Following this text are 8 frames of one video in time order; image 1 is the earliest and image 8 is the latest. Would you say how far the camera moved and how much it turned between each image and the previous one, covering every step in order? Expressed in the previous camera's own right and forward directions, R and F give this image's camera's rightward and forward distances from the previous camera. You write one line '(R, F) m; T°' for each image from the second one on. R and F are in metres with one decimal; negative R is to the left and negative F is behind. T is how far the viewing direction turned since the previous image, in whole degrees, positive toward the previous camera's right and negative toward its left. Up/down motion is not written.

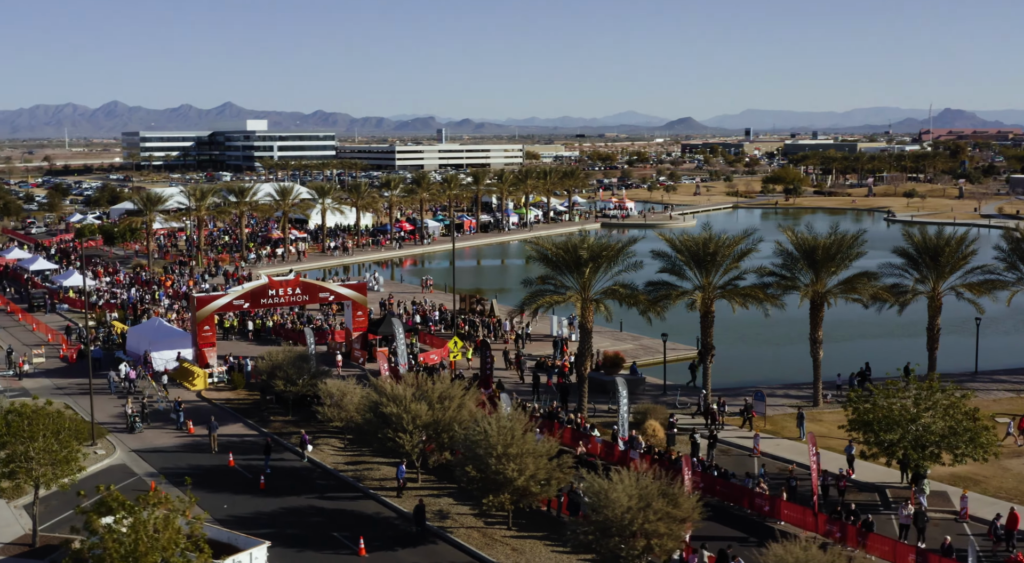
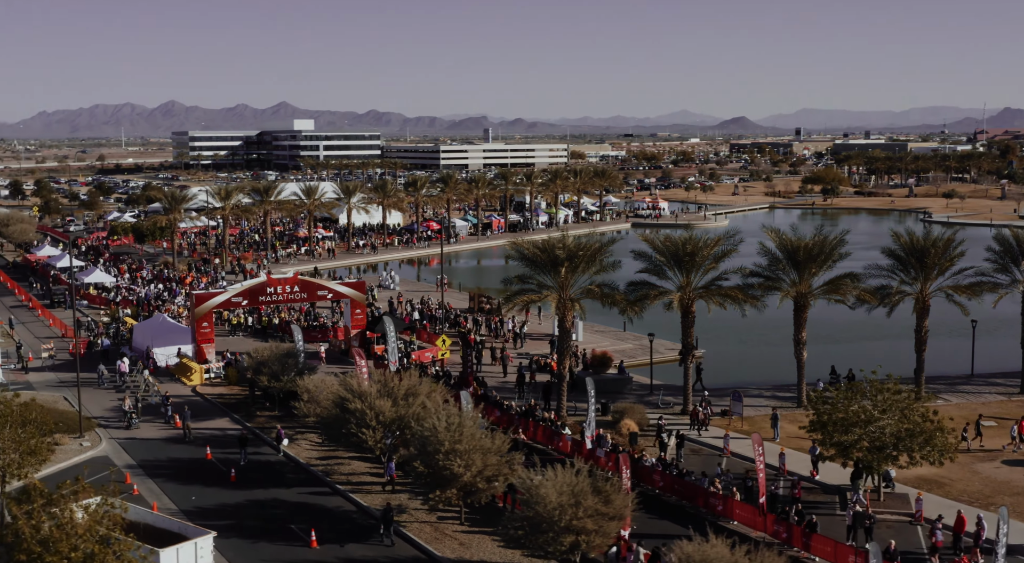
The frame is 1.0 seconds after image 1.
(+2.2, -0.3) m; -2°
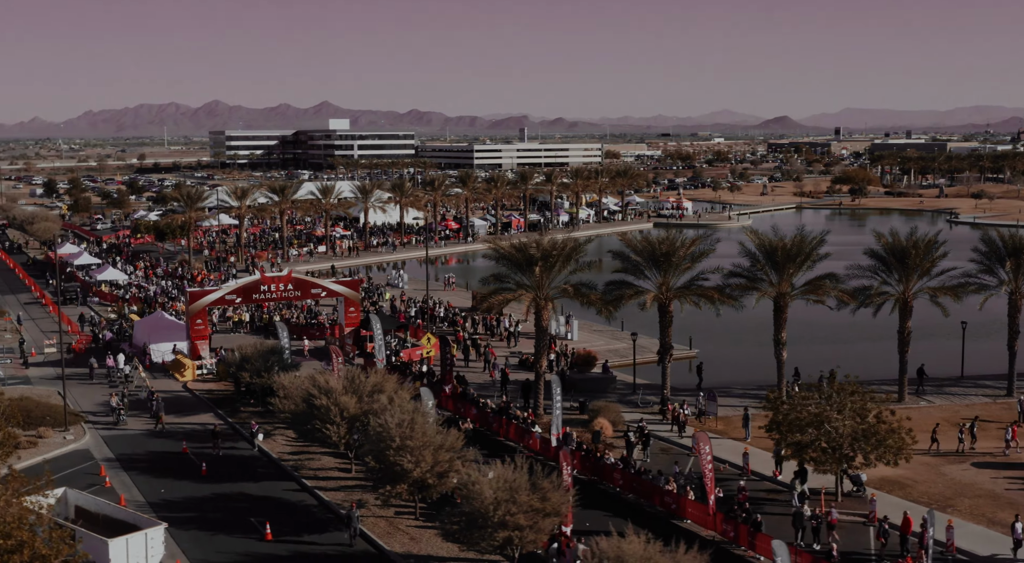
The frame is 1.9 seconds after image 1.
(+1.9, -0.2) m; -2°
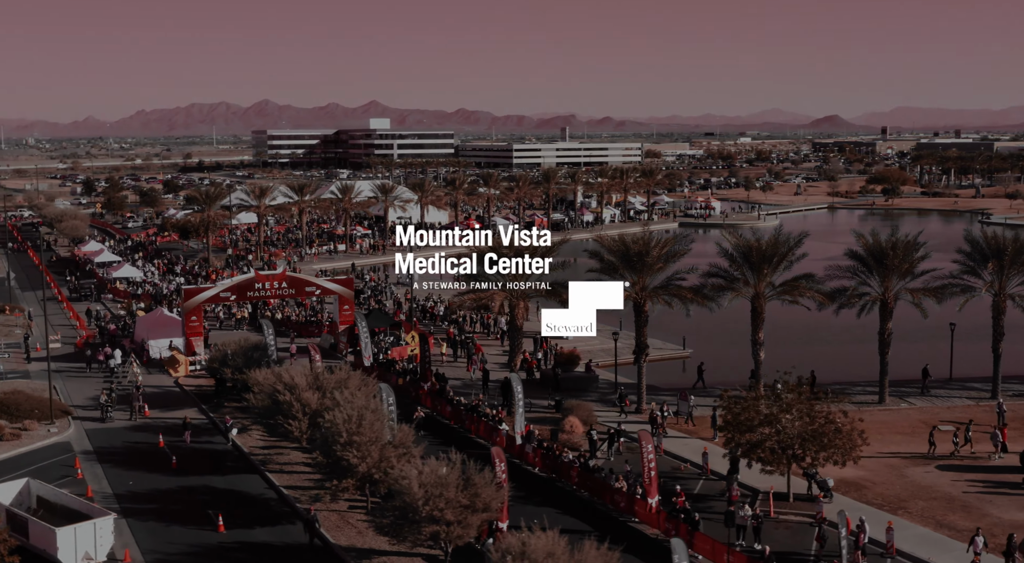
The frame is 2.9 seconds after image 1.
(+2.2, -0.3) m; -2°
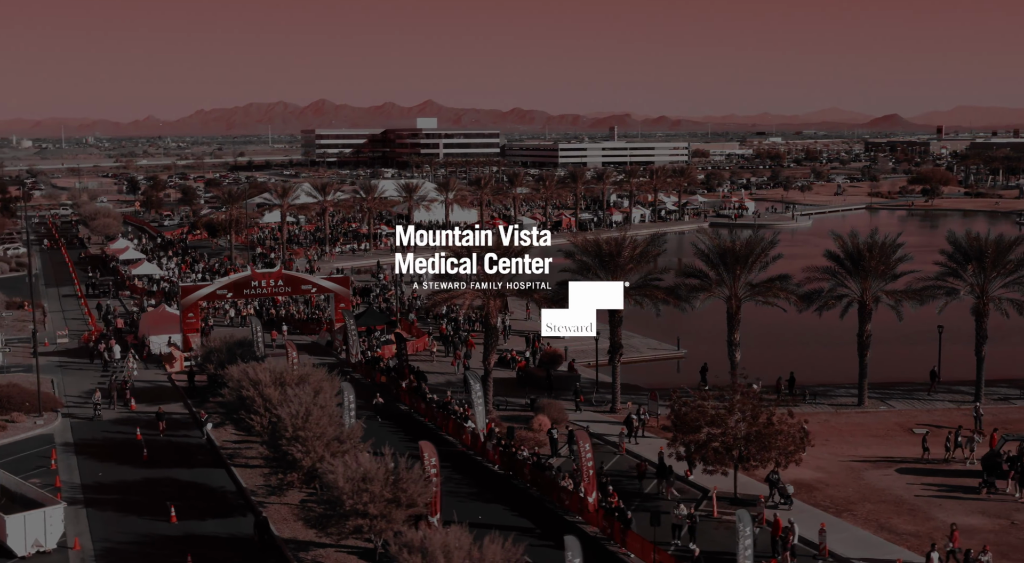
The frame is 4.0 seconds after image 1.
(+2.5, -0.3) m; -3°
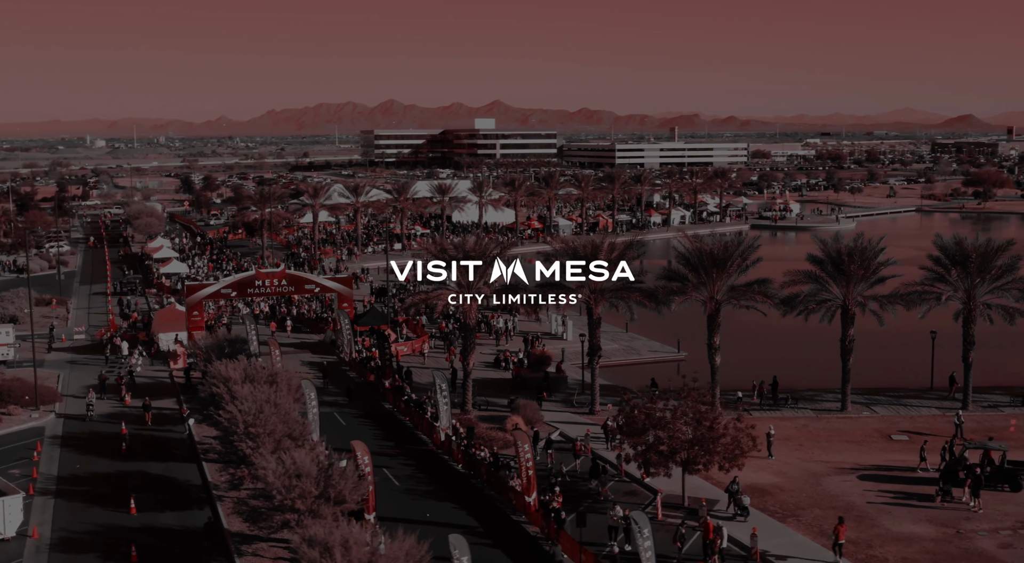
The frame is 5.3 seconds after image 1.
(+2.7, -0.3) m; -3°
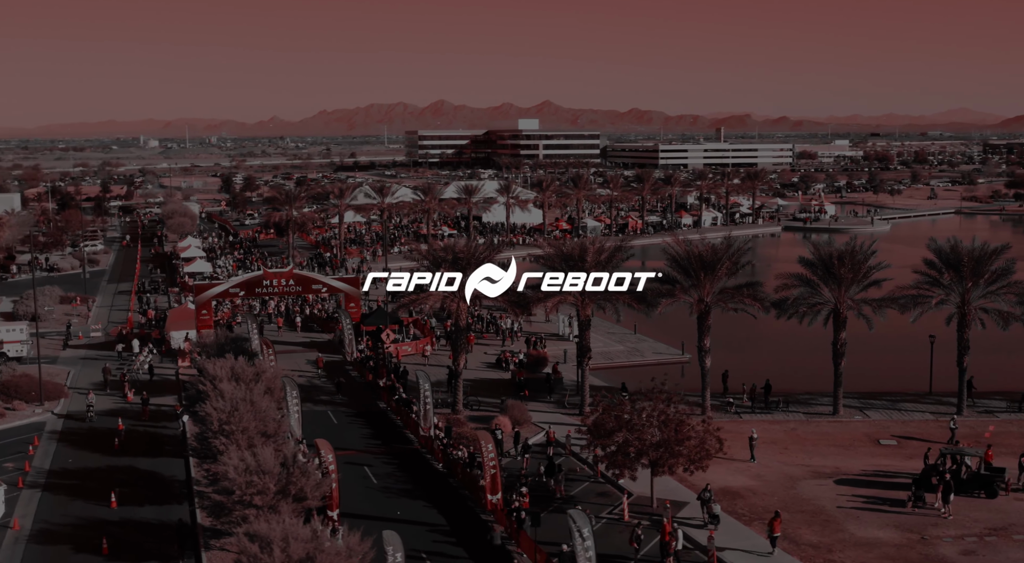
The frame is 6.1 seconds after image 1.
(+1.8, -0.2) m; -2°
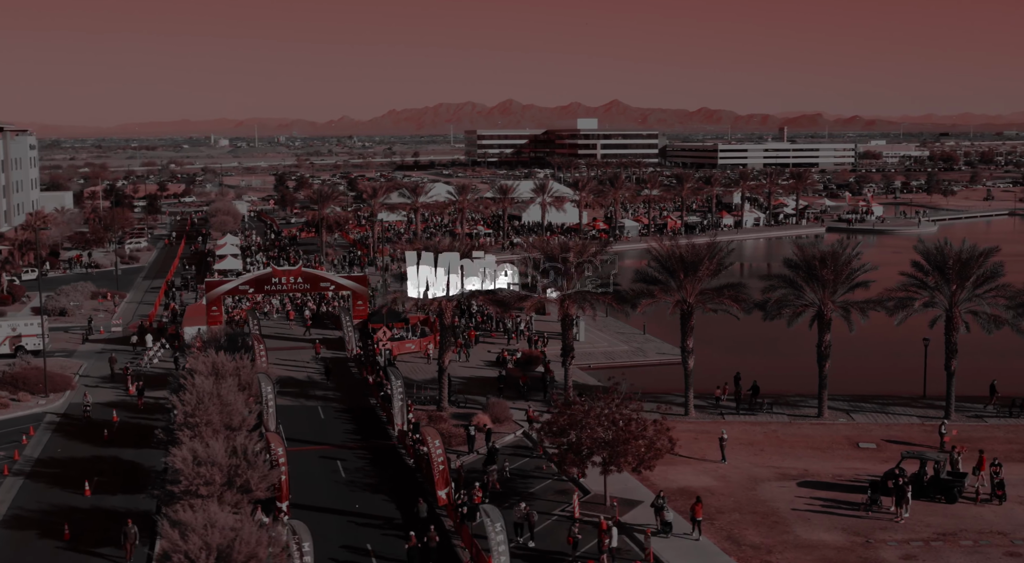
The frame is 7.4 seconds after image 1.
(+2.6, -0.3) m; -3°
